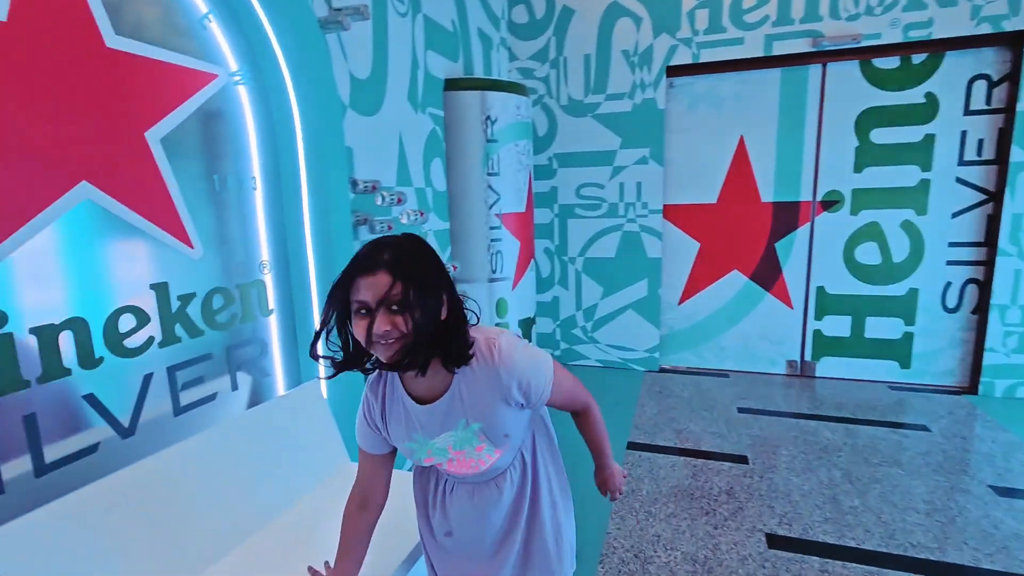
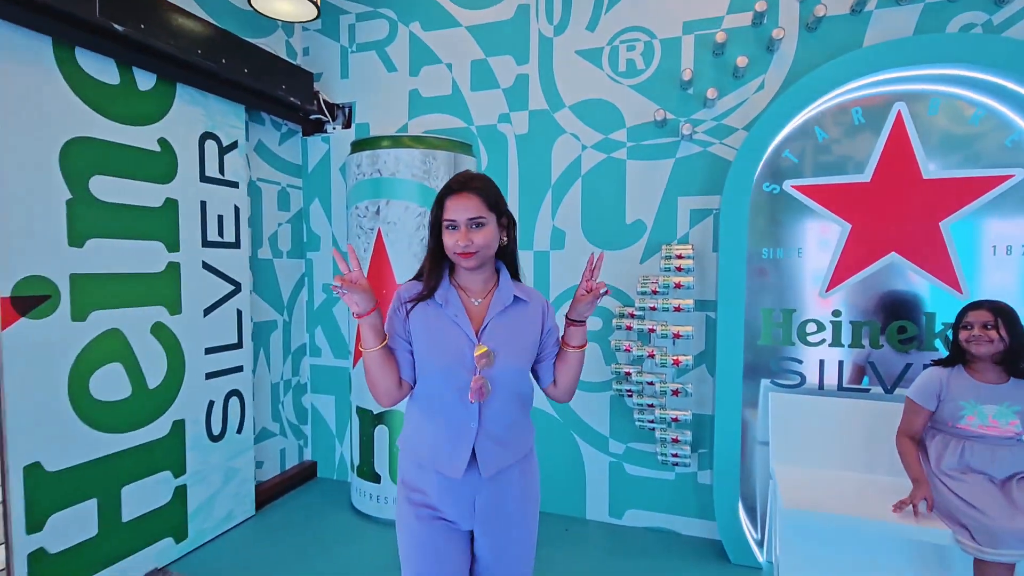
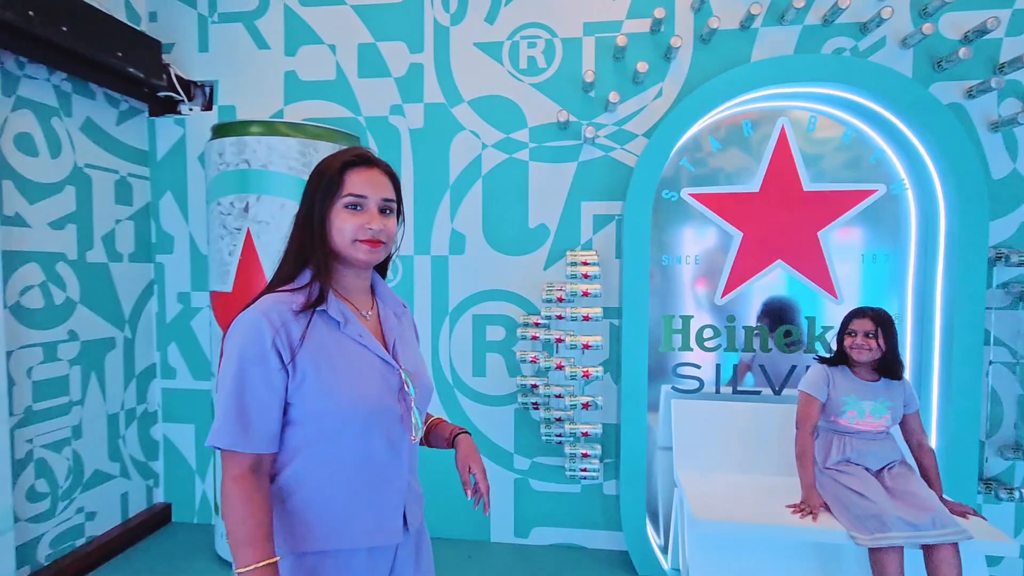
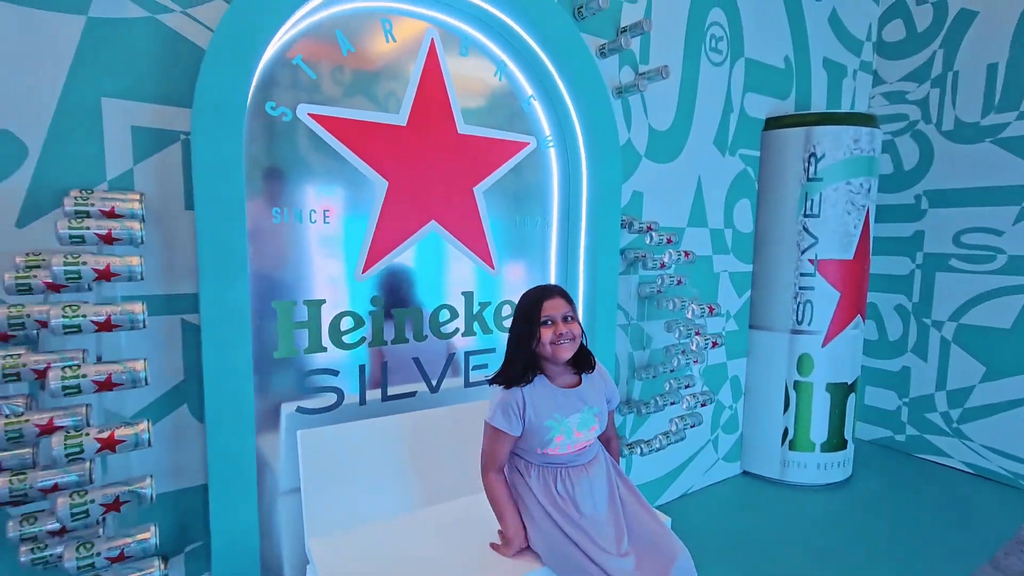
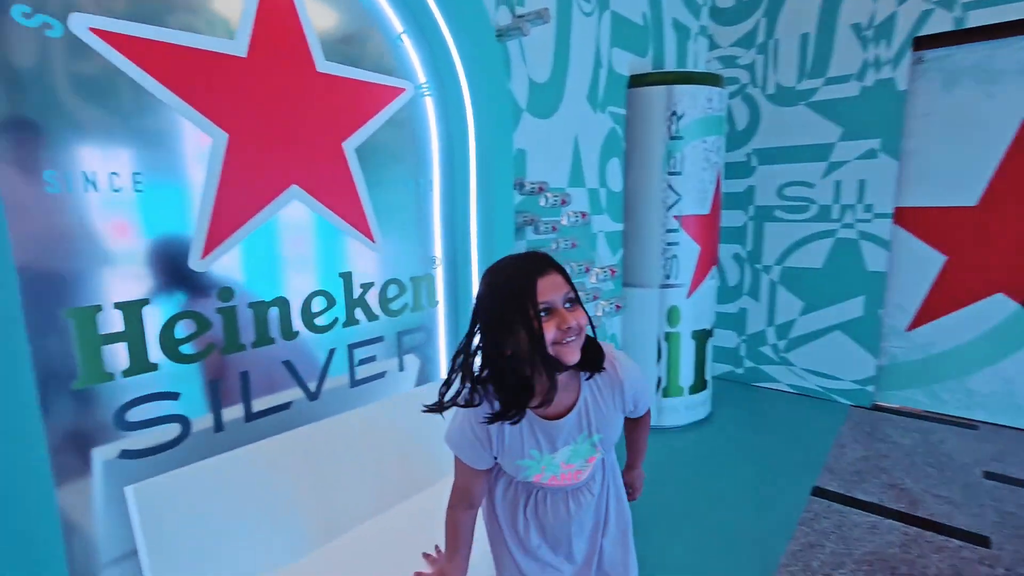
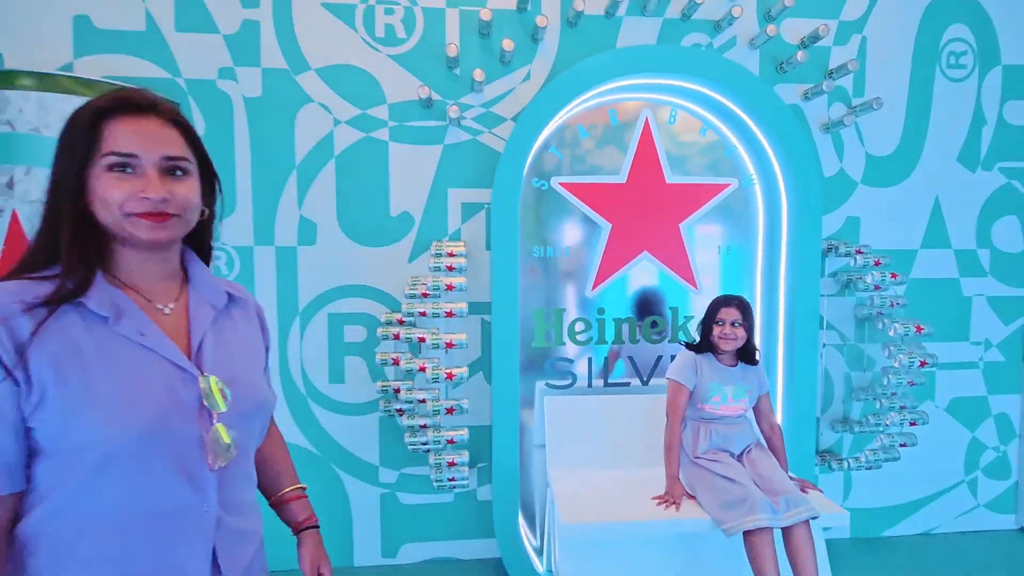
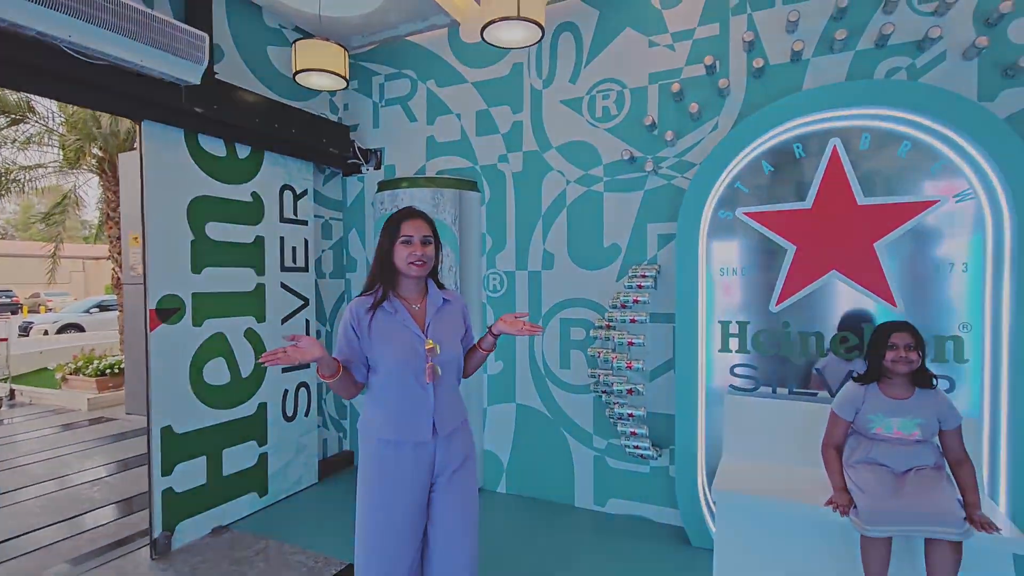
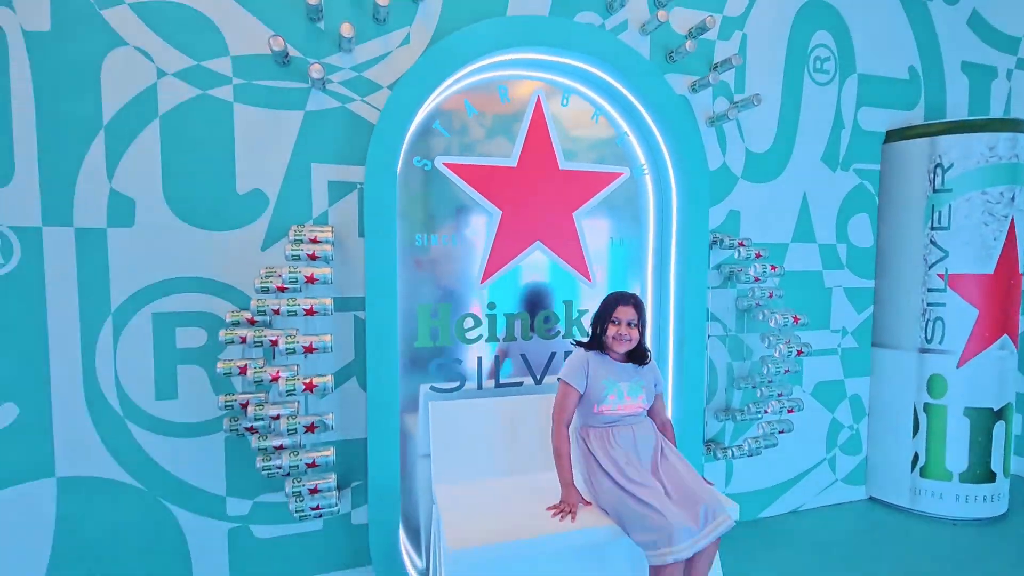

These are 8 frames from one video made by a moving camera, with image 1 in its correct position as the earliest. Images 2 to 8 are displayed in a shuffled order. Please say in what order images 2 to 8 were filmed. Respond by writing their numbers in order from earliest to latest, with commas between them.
5, 4, 8, 6, 3, 2, 7
